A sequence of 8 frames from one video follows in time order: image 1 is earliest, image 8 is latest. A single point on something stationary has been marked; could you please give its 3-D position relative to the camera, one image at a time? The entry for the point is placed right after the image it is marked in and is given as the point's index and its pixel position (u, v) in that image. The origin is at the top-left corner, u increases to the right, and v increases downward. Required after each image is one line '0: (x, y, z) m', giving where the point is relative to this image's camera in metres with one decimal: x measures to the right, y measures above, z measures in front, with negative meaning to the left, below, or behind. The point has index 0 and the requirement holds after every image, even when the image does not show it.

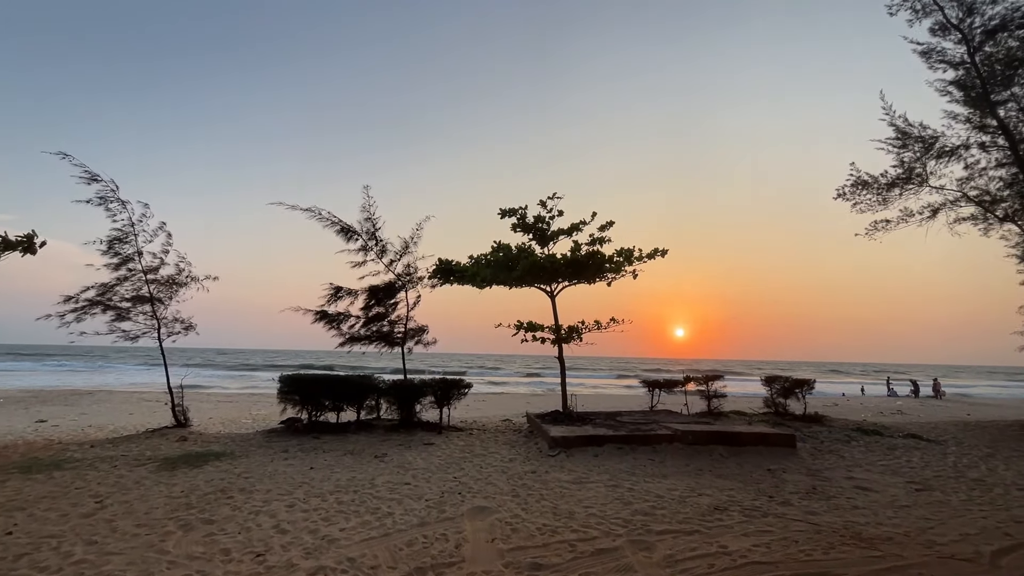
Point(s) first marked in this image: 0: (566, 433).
0: (+1.0, -2.8, +9.1) m
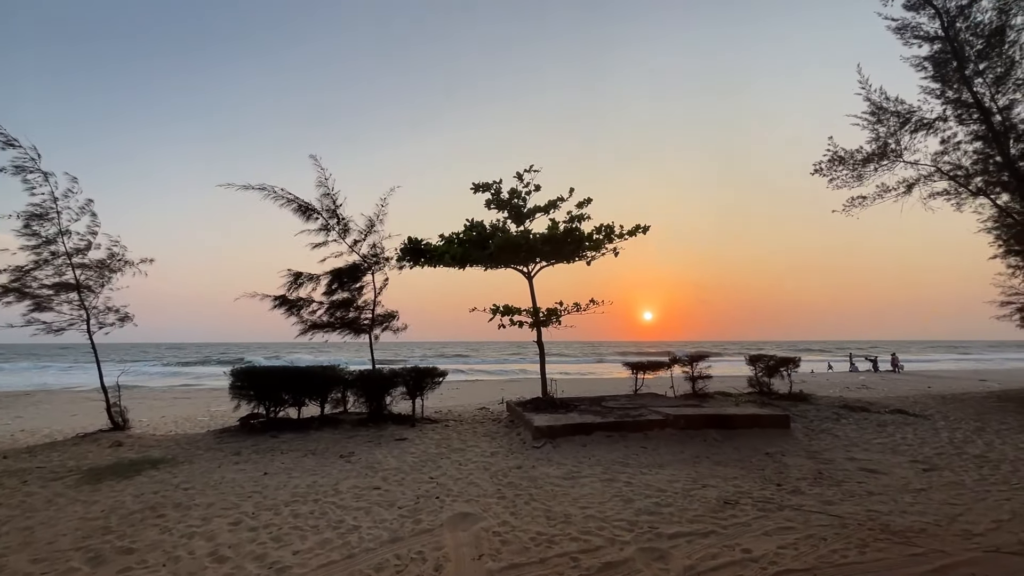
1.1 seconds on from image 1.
0: (+0.7, -2.4, +8.5) m
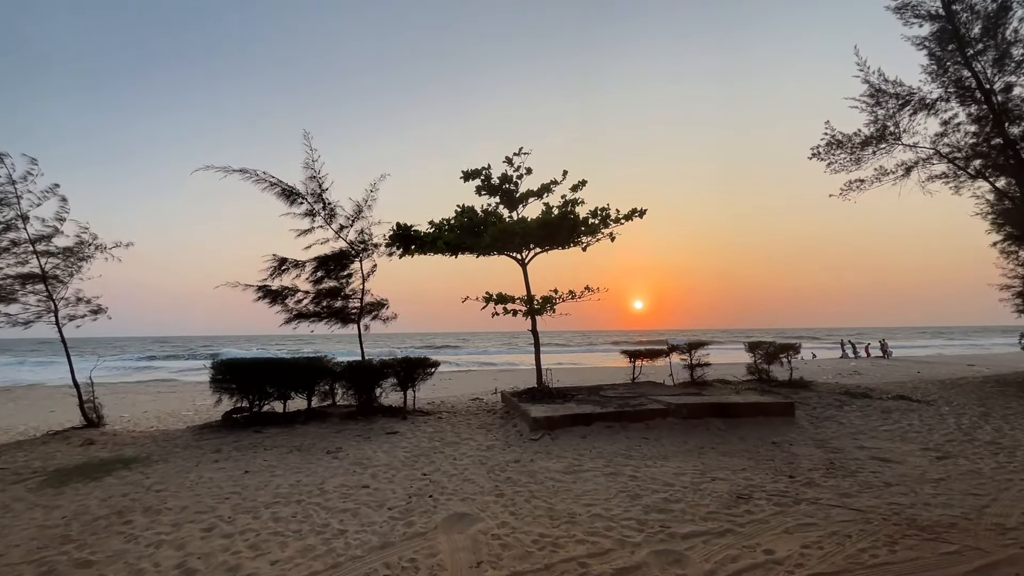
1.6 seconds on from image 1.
0: (+0.6, -2.1, +8.1) m
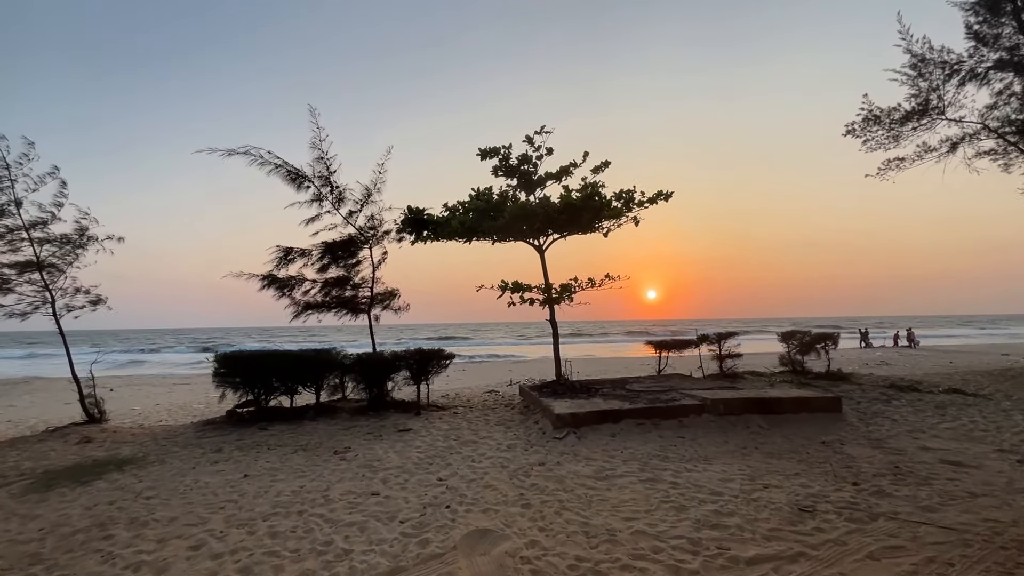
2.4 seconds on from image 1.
0: (+1.0, -1.9, +7.5) m
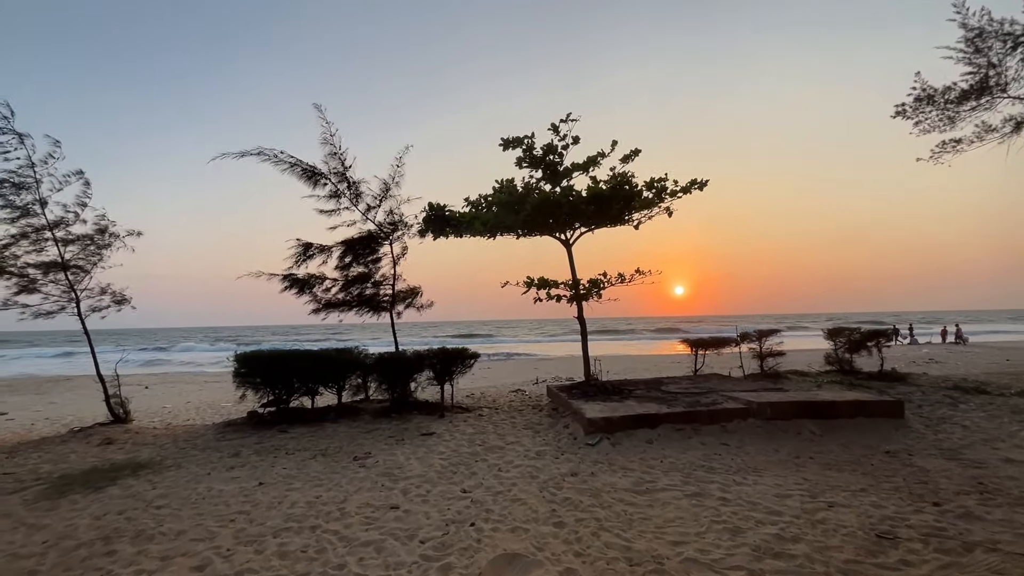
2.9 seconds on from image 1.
0: (+1.4, -1.8, +7.0) m
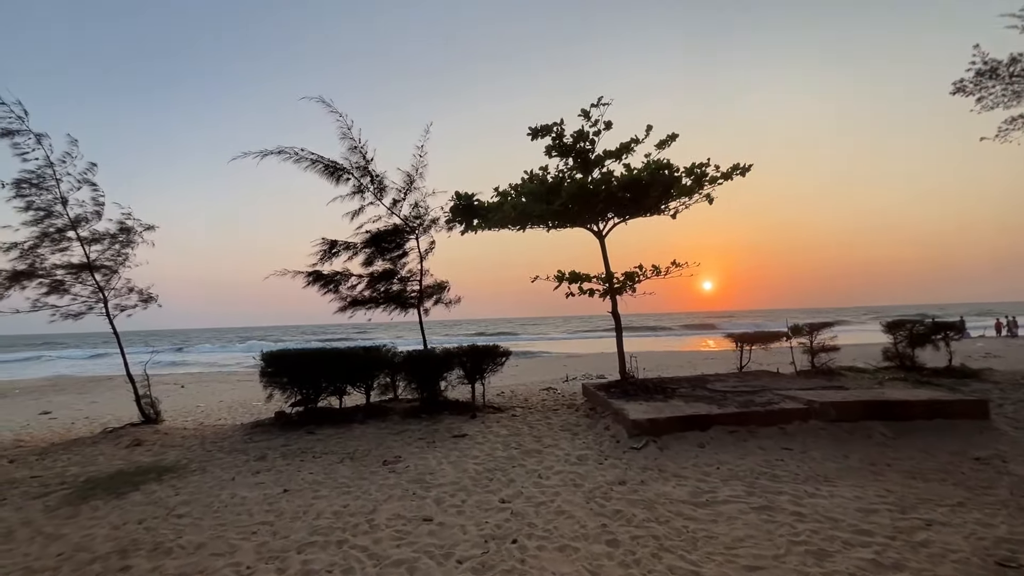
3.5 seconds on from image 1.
0: (+1.9, -1.7, +6.5) m
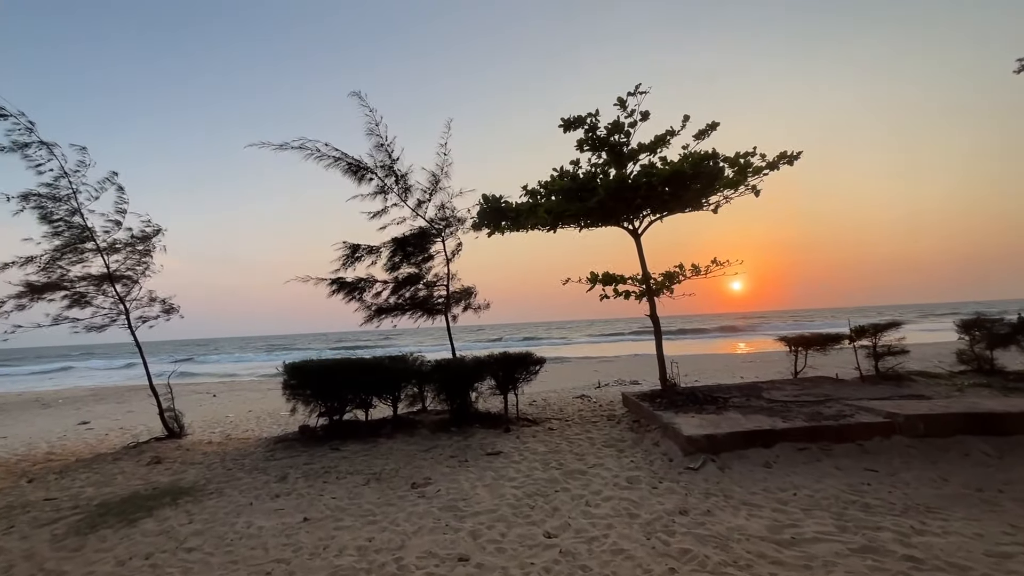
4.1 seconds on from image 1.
0: (+2.4, -1.7, +5.8) m
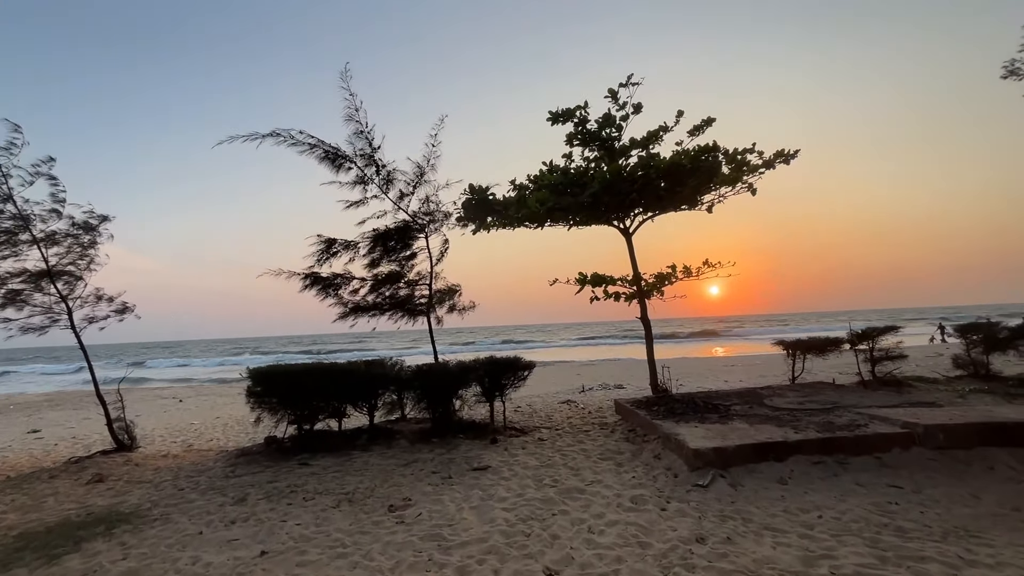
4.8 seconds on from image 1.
0: (+2.2, -1.7, +5.3) m
